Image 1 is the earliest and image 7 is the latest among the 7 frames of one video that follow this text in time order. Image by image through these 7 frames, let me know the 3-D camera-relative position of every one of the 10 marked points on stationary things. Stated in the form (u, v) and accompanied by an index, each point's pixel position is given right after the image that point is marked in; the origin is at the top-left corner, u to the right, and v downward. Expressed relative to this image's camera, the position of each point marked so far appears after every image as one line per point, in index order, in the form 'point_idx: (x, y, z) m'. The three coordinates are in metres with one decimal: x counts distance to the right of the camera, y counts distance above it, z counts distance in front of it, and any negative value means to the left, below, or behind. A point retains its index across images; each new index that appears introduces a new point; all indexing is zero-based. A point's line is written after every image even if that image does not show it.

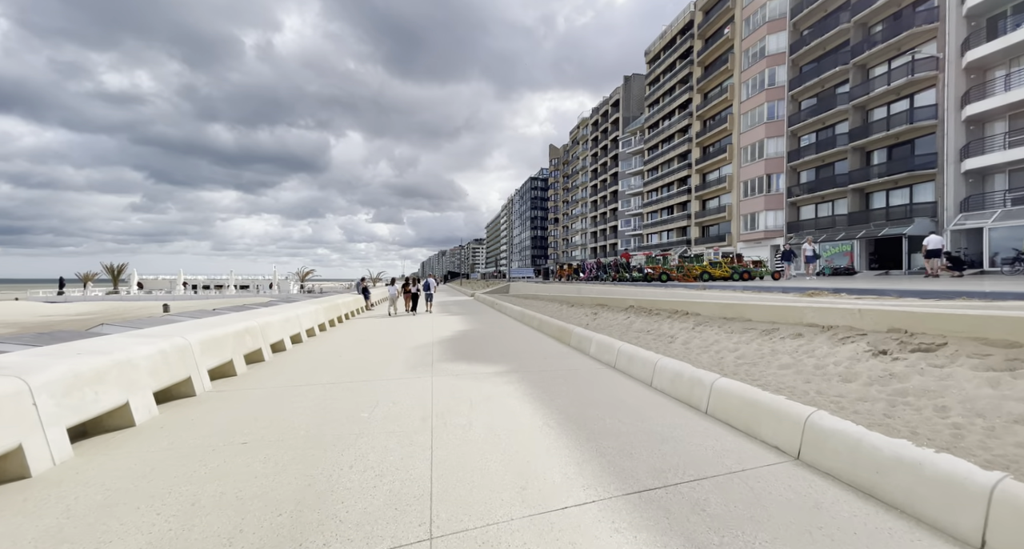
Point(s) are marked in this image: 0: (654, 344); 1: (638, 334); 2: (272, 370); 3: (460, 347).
0: (+2.7, -1.3, +8.0) m
1: (+2.7, -1.3, +9.2) m
2: (-4.8, -1.9, +8.5) m
3: (-1.3, -1.8, +10.8) m
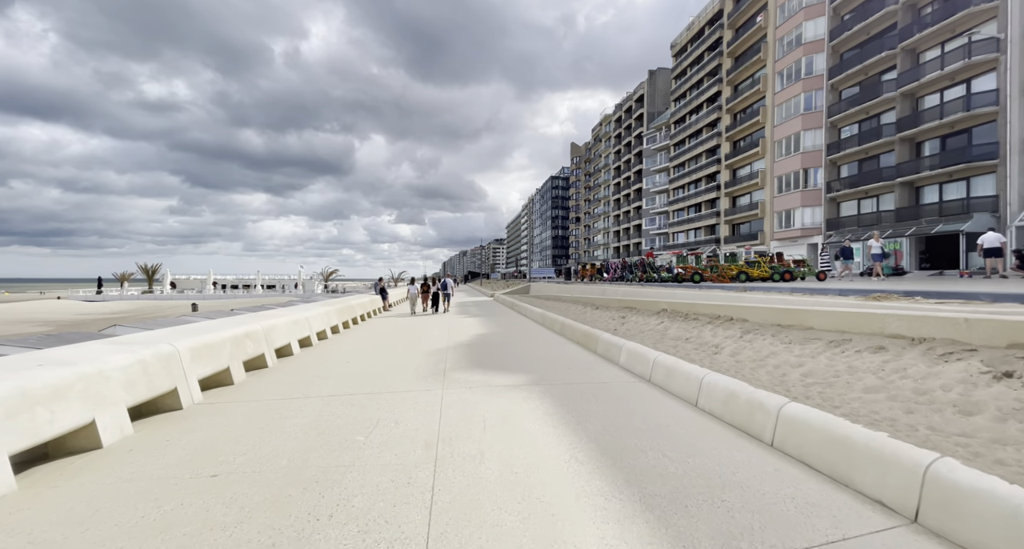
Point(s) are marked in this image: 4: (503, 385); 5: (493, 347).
0: (+3.1, -1.3, +7.0) m
1: (+3.2, -1.3, +8.1) m
2: (-4.4, -1.9, +7.8) m
3: (-0.8, -1.9, +10.0) m
4: (-0.1, -1.8, +6.9) m
5: (-0.5, -1.8, +10.7) m
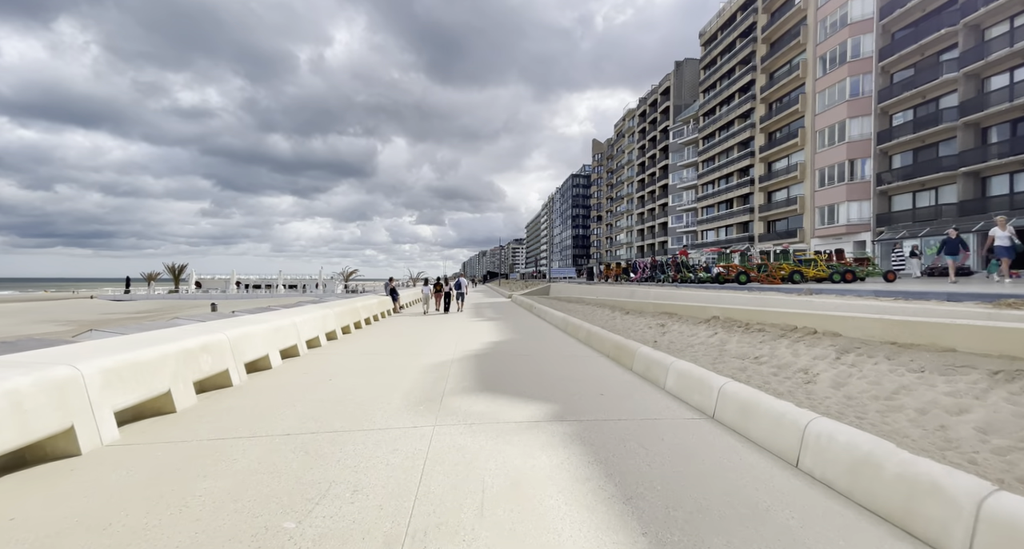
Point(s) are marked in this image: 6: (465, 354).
0: (+3.2, -1.3, +5.1) m
1: (+3.4, -1.3, +6.3) m
2: (-4.2, -1.9, +6.3) m
3: (-0.5, -1.8, +8.3) m
4: (+0.1, -1.8, +5.2) m
5: (-0.1, -1.8, +9.0) m
6: (-1.1, -1.8, +9.6) m
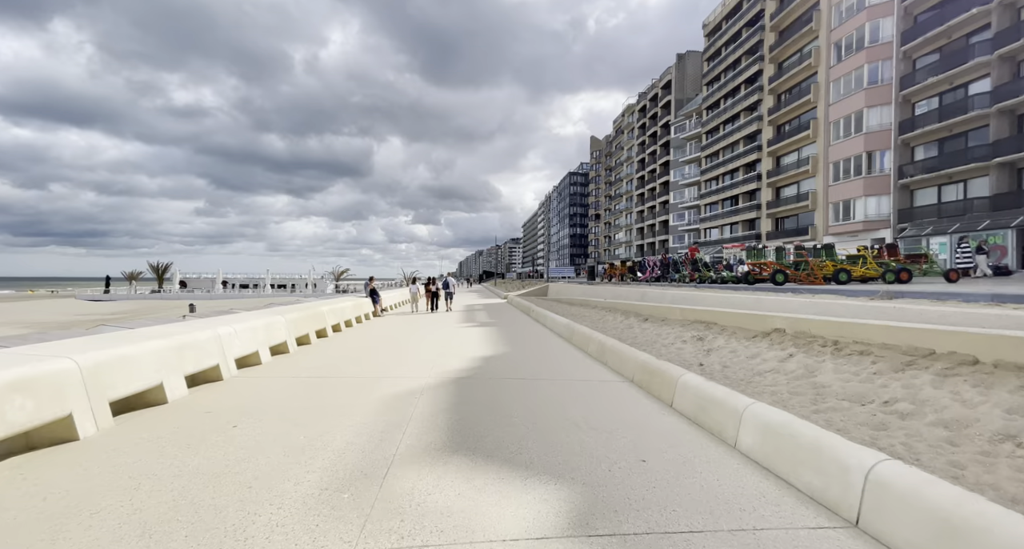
0: (+3.2, -1.3, +2.8) m
1: (+3.3, -1.3, +3.9) m
2: (-4.3, -1.9, +3.9) m
3: (-0.6, -1.8, +6.0) m
4: (0.0, -1.8, +2.8) m
5: (-0.2, -1.8, +6.7) m
6: (-1.2, -1.8, +7.3) m
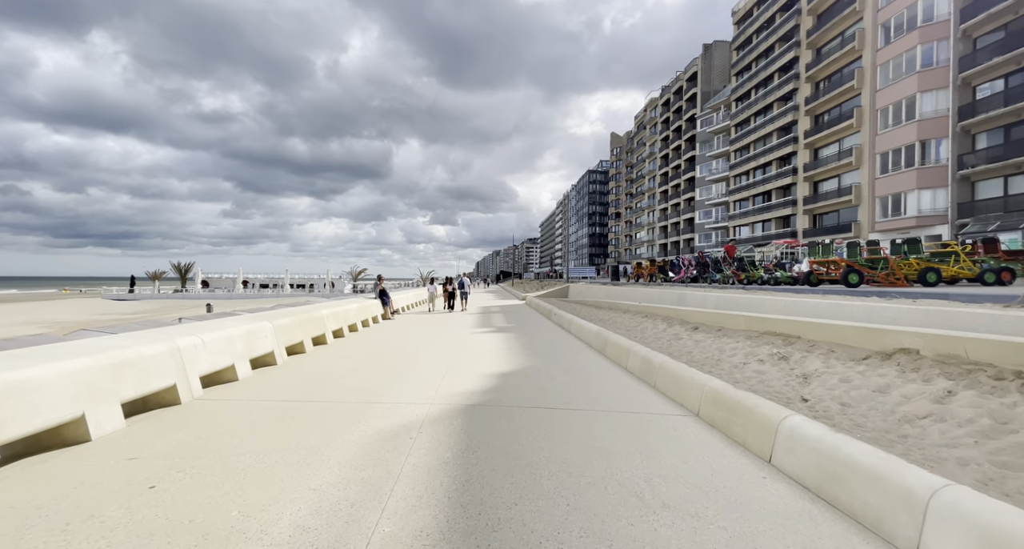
0: (+3.3, -1.3, +1.1) m
1: (+3.5, -1.3, +2.2) m
2: (-4.1, -1.9, +2.5) m
3: (-0.3, -1.8, +4.4) m
4: (+0.1, -1.8, +1.2) m
5: (+0.1, -1.8, +5.1) m
6: (-0.9, -1.8, +5.7) m
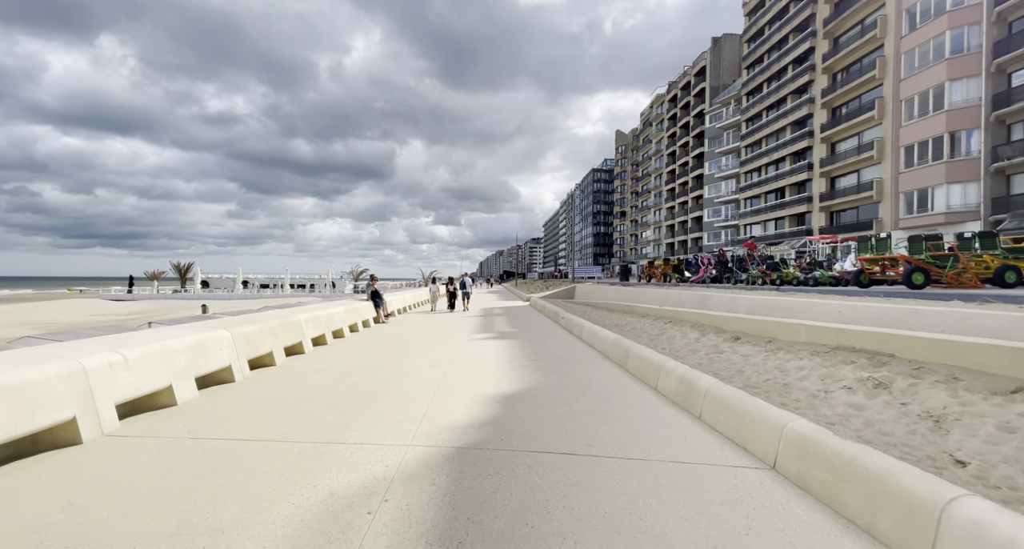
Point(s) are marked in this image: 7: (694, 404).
0: (+3.3, -1.3, -0.4) m
1: (+3.5, -1.2, +0.7) m
2: (-4.1, -1.8, +1.0) m
3: (-0.3, -1.8, +2.9) m
4: (+0.2, -1.7, -0.2) m
5: (+0.2, -1.8, +3.6) m
6: (-0.8, -1.8, +4.3) m
7: (+2.3, -1.6, +5.3) m
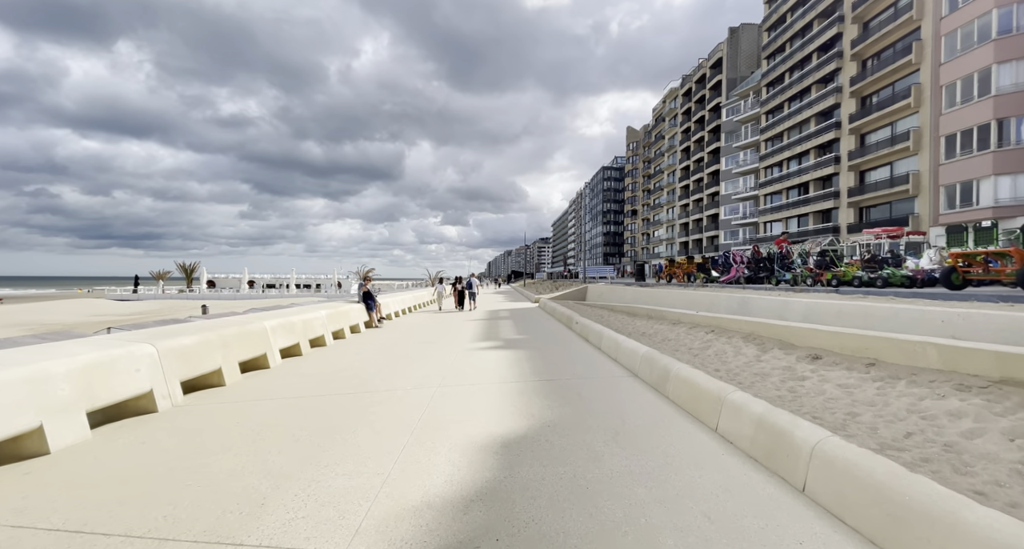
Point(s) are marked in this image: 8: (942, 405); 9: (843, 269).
0: (+3.3, -1.3, -2.2) m
1: (+3.5, -1.2, -1.1) m
2: (-4.1, -1.8, -0.6) m
3: (-0.3, -1.8, +1.2) m
4: (+0.1, -1.7, -2.0) m
5: (+0.2, -1.8, +1.8) m
6: (-0.8, -1.7, +2.5) m
7: (+2.3, -1.6, +3.5) m
8: (+3.9, -1.2, +3.8) m
9: (+12.7, +0.3, +18.9) m
